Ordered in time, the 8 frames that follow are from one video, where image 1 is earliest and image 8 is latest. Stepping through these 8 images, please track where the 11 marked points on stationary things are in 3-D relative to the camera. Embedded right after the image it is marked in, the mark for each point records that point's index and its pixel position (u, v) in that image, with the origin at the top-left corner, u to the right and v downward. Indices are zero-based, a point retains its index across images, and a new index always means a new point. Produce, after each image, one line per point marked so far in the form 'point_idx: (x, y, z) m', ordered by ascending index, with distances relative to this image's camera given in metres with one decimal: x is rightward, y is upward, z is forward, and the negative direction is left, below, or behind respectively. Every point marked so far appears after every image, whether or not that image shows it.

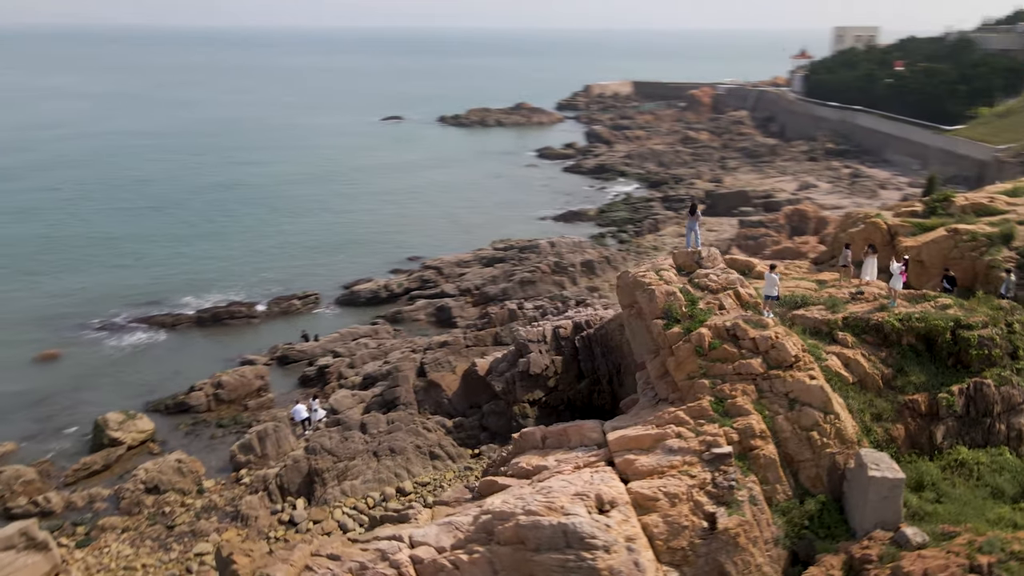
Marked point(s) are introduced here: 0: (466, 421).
0: (-1.1, -3.3, +18.5) m
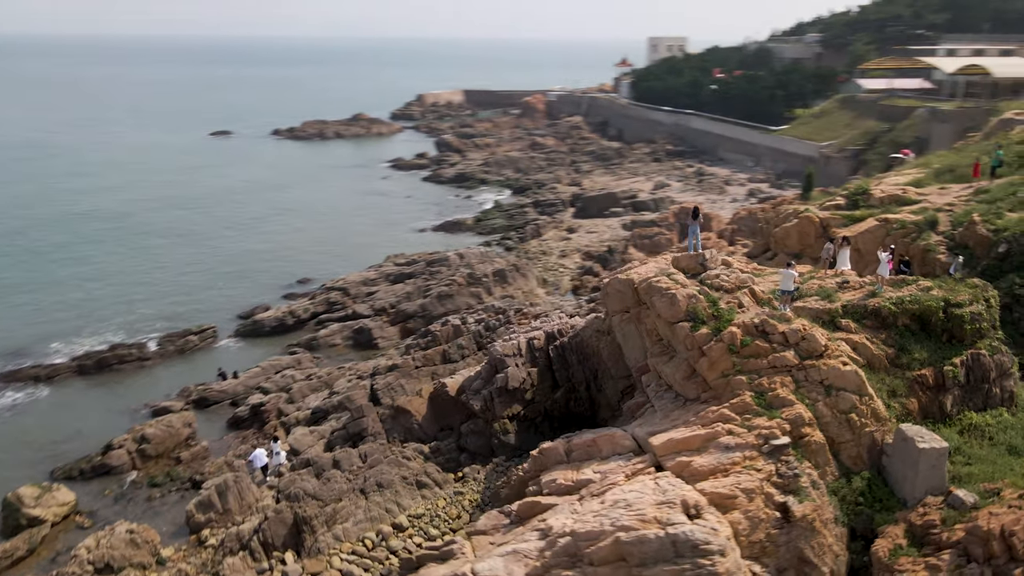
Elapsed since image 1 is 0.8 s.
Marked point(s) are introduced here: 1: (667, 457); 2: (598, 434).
0: (-1.6, -3.8, +17.8) m
1: (+2.5, -2.8, +12.3) m
2: (+1.6, -2.7, +13.8) m
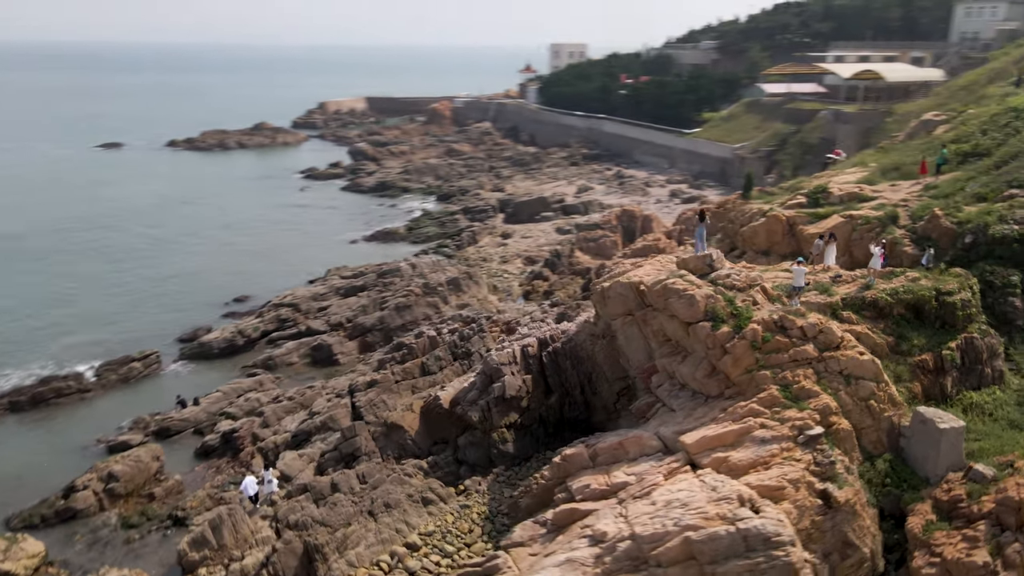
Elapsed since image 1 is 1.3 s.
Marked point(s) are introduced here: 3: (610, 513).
0: (-1.7, -4.0, +17.5) m
1: (+3.2, -2.8, +12.6) m
2: (+2.1, -2.8, +14.0) m
3: (+1.6, -3.7, +12.2) m
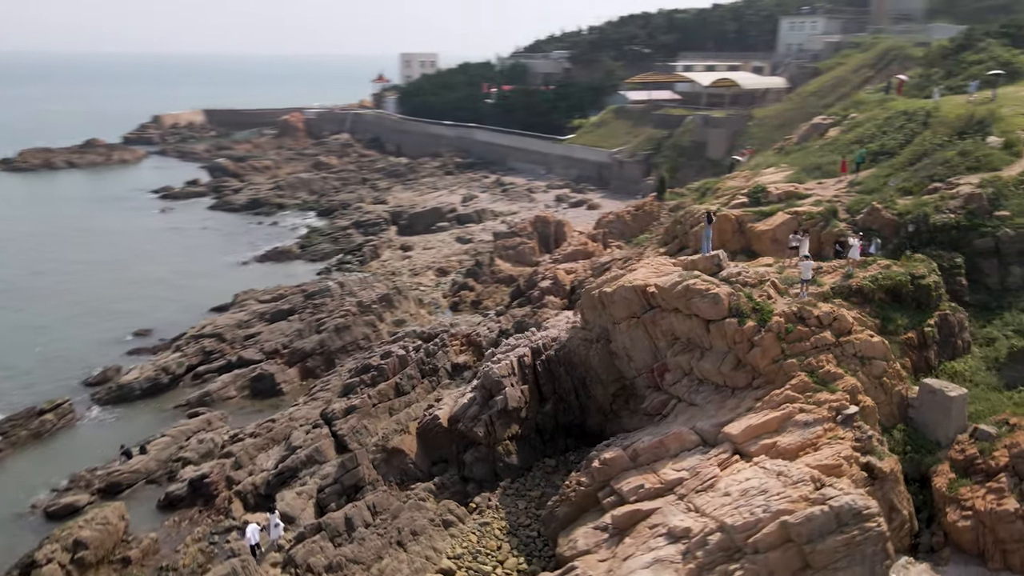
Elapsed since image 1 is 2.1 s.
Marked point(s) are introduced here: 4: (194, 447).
0: (-1.5, -4.4, +17.0) m
1: (+4.2, -2.8, +13.3) m
2: (+2.8, -2.9, +14.4) m
3: (+2.8, -3.8, +12.6) m
4: (-8.3, -4.1, +19.4) m
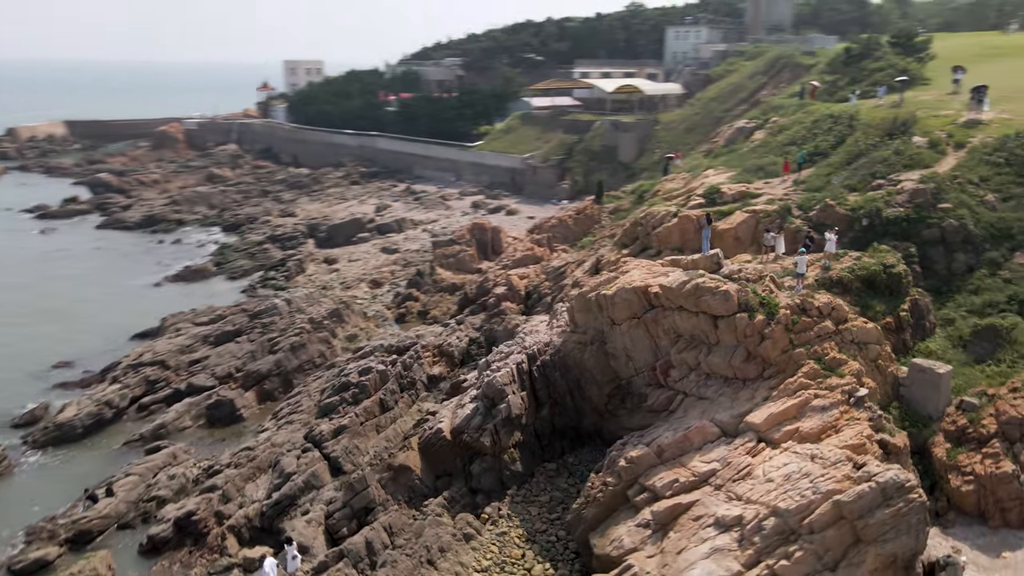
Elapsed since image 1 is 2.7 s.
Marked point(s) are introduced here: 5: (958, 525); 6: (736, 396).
0: (-1.2, -4.6, +16.8) m
1: (+4.9, -2.7, +14.0) m
2: (+3.3, -2.9, +14.9) m
3: (+3.7, -3.7, +13.1) m
4: (-8.4, -4.7, +18.0) m
5: (+8.2, -4.3, +13.6) m
6: (+4.5, -2.2, +15.0) m
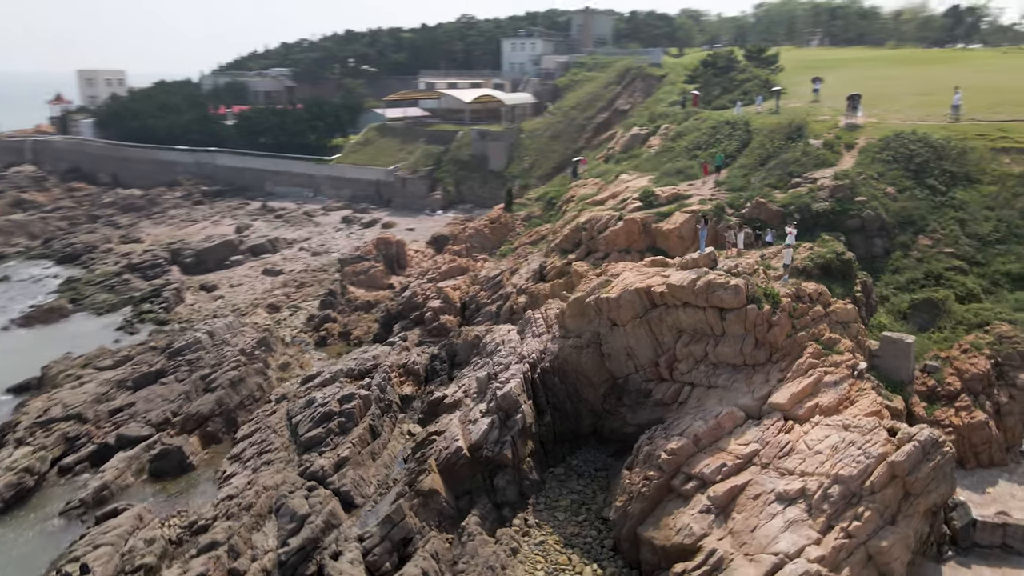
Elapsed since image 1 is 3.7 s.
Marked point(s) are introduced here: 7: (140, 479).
0: (-0.6, -4.9, +16.5) m
1: (+5.9, -2.5, +15.4) m
2: (+4.2, -2.8, +15.9) m
3: (+5.0, -3.6, +14.2) m
4: (-7.8, -5.6, +15.9) m
5: (+9.3, -3.9, +15.8) m
6: (+5.2, -2.0, +16.3) m
7: (-9.7, -5.0, +19.4) m
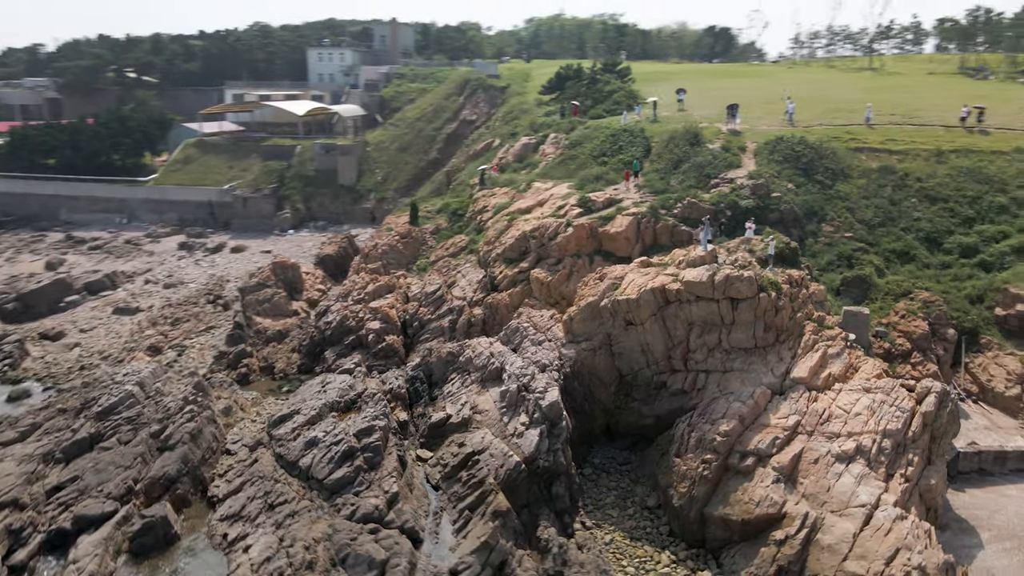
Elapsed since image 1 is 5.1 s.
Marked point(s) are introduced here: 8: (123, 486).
0: (+0.9, -5.2, +16.6) m
1: (+7.1, -2.2, +17.5) m
2: (+5.4, -2.6, +17.5) m
3: (+6.8, -3.3, +16.2) m
4: (-5.7, -6.4, +13.8) m
5: (+10.3, -3.3, +19.0) m
6: (+6.2, -1.8, +18.2) m
7: (-8.6, -6.0, +16.5) m
8: (-9.5, -4.8, +18.0) m
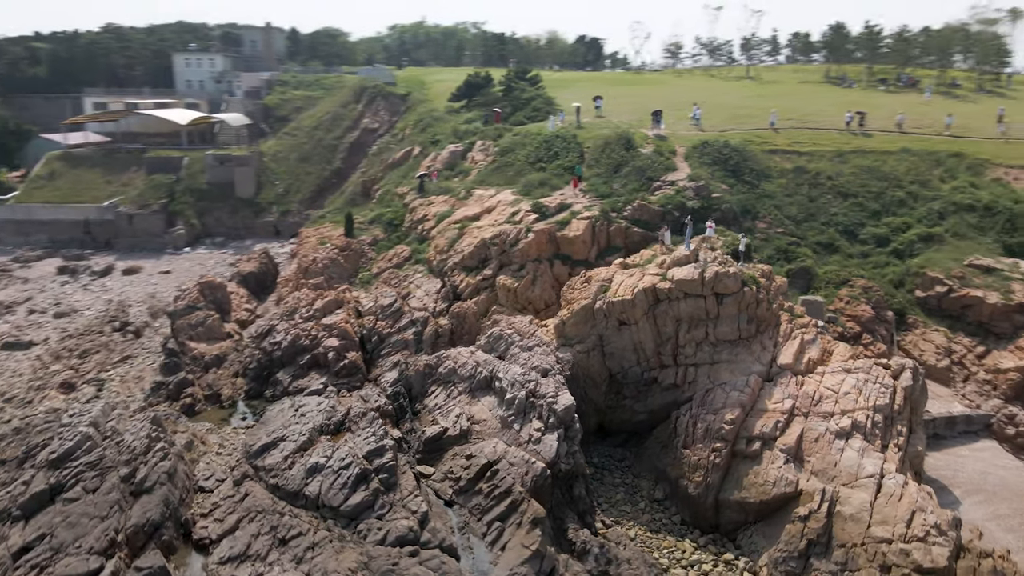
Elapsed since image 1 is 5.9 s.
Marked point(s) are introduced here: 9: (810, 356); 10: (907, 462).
0: (+1.5, -5.3, +16.8) m
1: (+7.3, -2.0, +18.9) m
2: (+5.6, -2.5, +18.5) m
3: (+7.3, -3.1, +17.5) m
4: (-4.3, -6.8, +12.8) m
5: (+10.2, -2.9, +21.0) m
6: (+6.3, -1.7, +19.4) m
7: (-7.7, -6.6, +14.9) m
8: (-8.9, -5.5, +16.2) m
9: (+7.6, -1.8, +19.1) m
10: (+9.1, -4.0, +17.1) m
